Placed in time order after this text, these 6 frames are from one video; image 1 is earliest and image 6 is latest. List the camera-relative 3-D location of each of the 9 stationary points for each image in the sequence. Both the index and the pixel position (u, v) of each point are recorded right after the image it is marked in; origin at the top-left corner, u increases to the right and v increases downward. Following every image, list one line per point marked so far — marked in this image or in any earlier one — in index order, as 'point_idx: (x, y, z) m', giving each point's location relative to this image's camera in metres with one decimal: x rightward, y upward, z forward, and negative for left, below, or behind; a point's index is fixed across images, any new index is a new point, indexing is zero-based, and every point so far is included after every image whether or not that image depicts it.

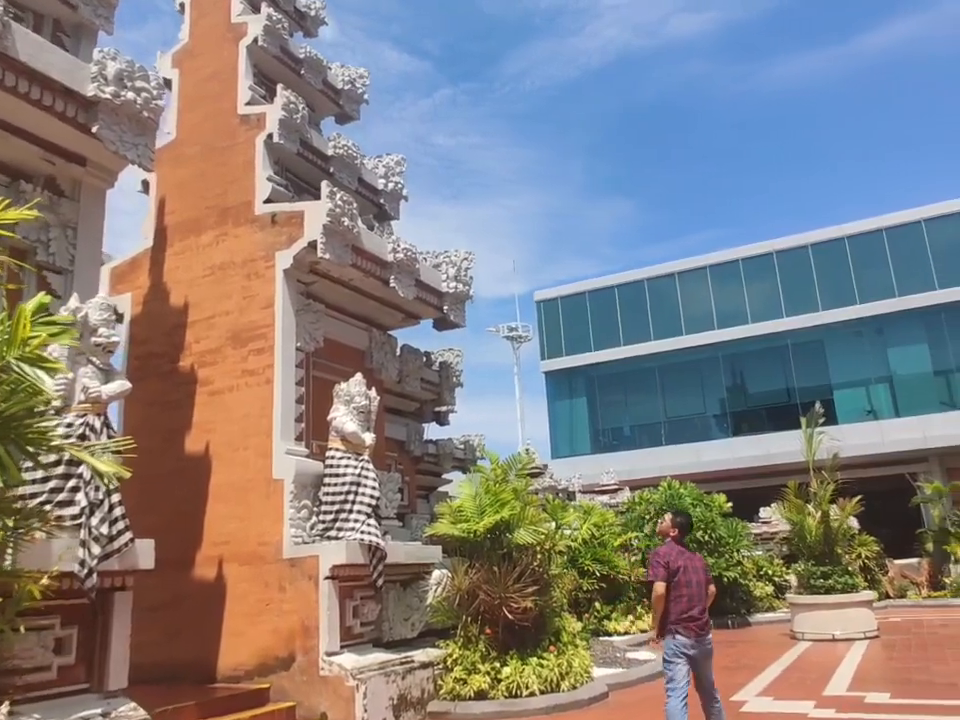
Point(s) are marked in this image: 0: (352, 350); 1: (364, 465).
0: (-1.7, +0.1, +11.0) m
1: (-1.3, -1.2, +9.1) m
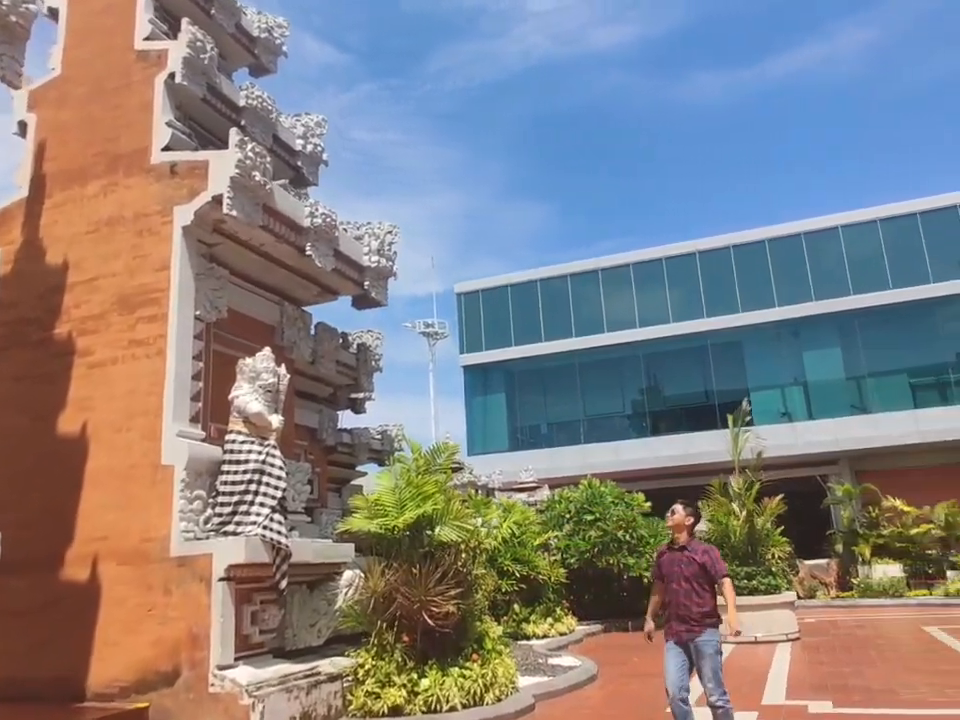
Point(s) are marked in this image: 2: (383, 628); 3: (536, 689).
0: (-2.7, +0.4, +9.8) m
1: (-2.1, -0.9, +8.0) m
2: (-1.0, -2.8, +8.5) m
3: (+0.6, -3.7, +9.1) m
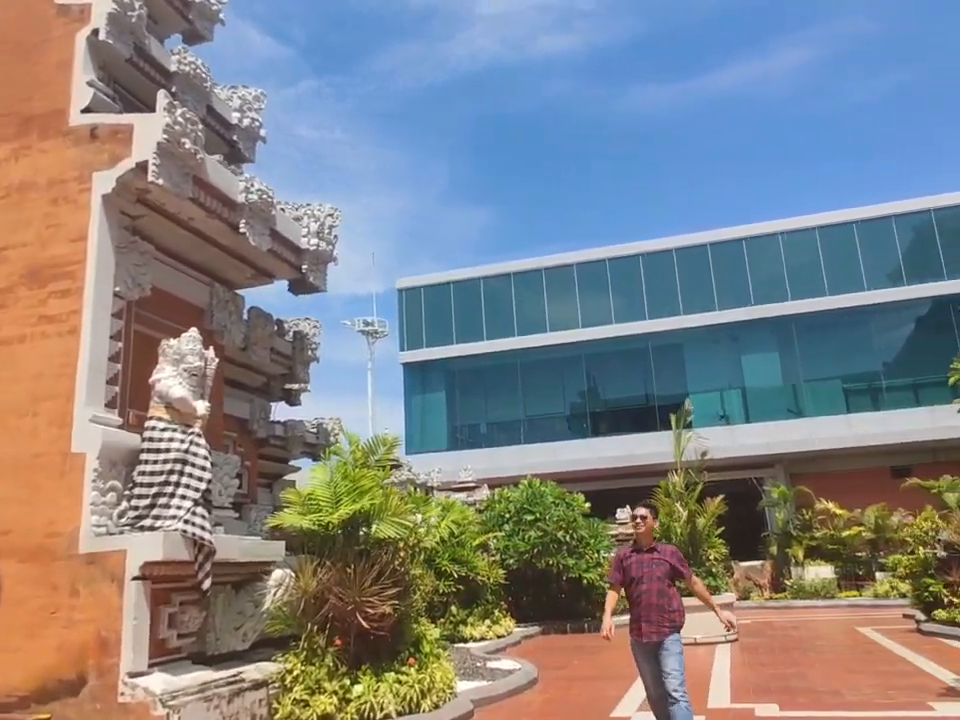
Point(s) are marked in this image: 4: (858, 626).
0: (-3.3, +0.6, +9.2) m
1: (-2.6, -0.7, +7.4) m
2: (-1.6, -2.7, +7.9) m
3: (-0.1, -3.6, +8.7) m
4: (+7.3, -5.1, +15.4) m
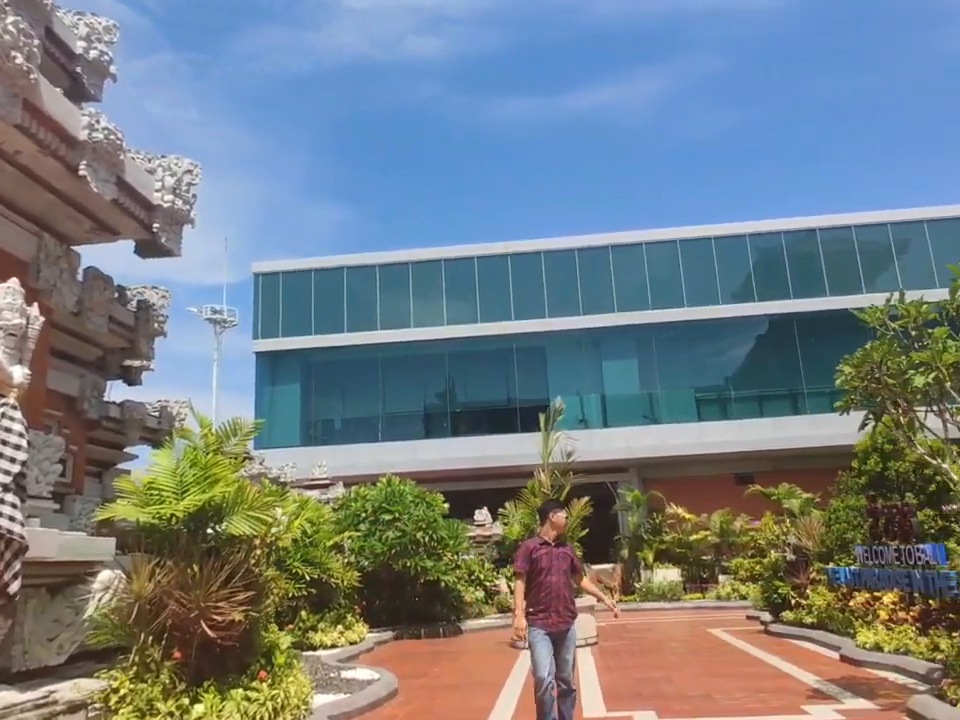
0: (-4.5, +1.0, +7.7) m
1: (-3.6, -0.4, +6.1) m
2: (-2.8, -2.4, +6.8) m
3: (-1.4, -3.4, +7.8) m
4: (+4.4, -5.2, +15.8) m
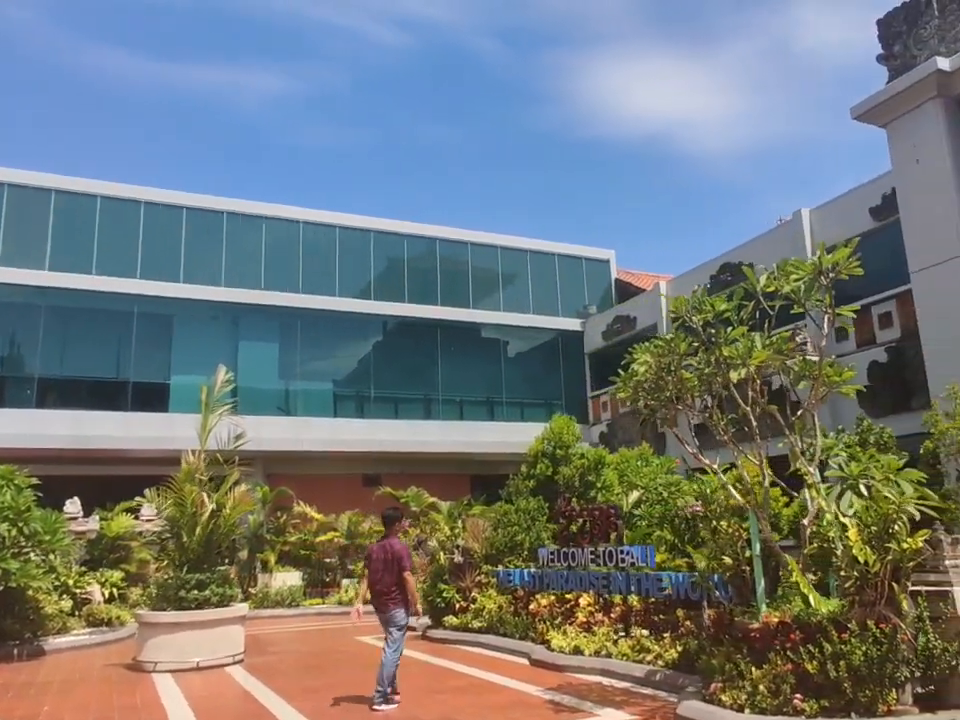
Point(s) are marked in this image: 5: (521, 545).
0: (-5.4, +2.1, +3.5) m
1: (-4.0, +0.6, +2.5) m
2: (-3.9, -1.5, +3.4) m
3: (-3.3, -2.6, +4.9) m
4: (-2.4, -5.0, +14.6) m
5: (+0.6, -2.9, +12.7) m
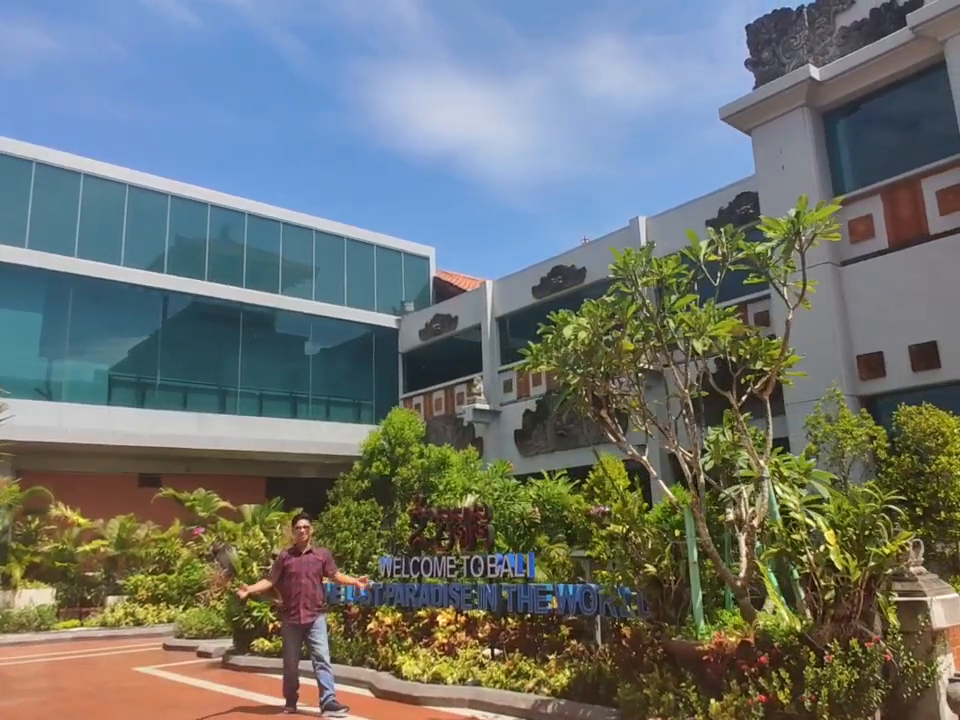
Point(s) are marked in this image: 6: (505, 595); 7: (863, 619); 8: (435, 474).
0: (-4.8, +2.8, +0.6) m
1: (-3.2, +1.2, 0.0) m
2: (-3.5, -0.9, +0.8) m
3: (-3.5, -2.1, +2.4) m
4: (-5.3, -4.5, +12.0) m
5: (-1.8, -2.7, +11.0) m
6: (+0.2, -2.4, +8.2) m
7: (+2.4, -1.6, +5.1) m
8: (-0.7, -1.7, +12.0) m
